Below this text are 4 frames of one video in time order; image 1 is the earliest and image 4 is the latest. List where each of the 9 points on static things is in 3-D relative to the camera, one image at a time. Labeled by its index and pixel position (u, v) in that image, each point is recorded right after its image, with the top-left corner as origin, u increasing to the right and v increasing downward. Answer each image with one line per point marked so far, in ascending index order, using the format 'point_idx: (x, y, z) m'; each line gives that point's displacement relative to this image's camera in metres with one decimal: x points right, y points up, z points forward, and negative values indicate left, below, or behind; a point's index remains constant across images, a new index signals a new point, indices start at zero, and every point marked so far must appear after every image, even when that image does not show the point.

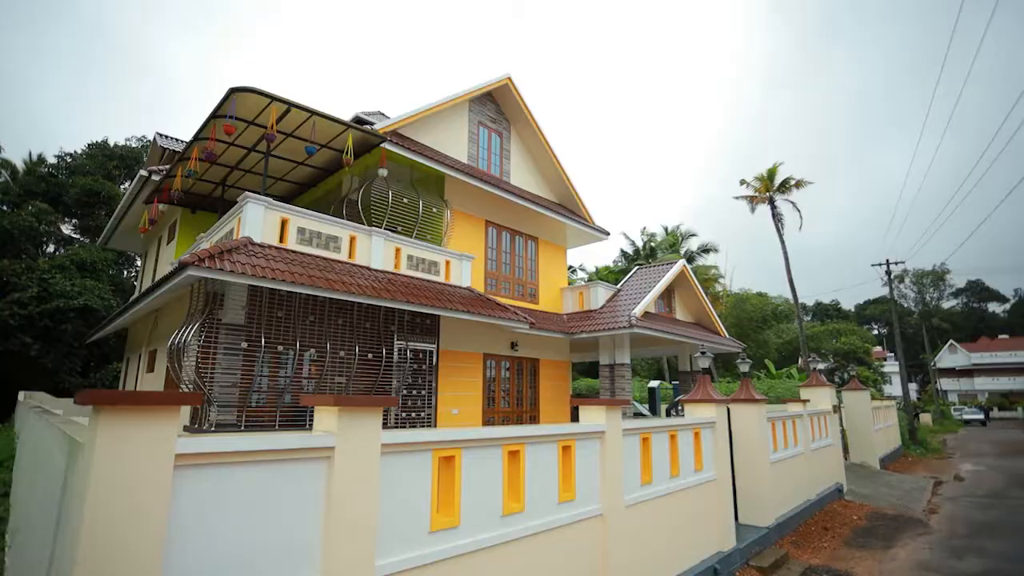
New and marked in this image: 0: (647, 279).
0: (+3.4, +0.2, +13.1) m
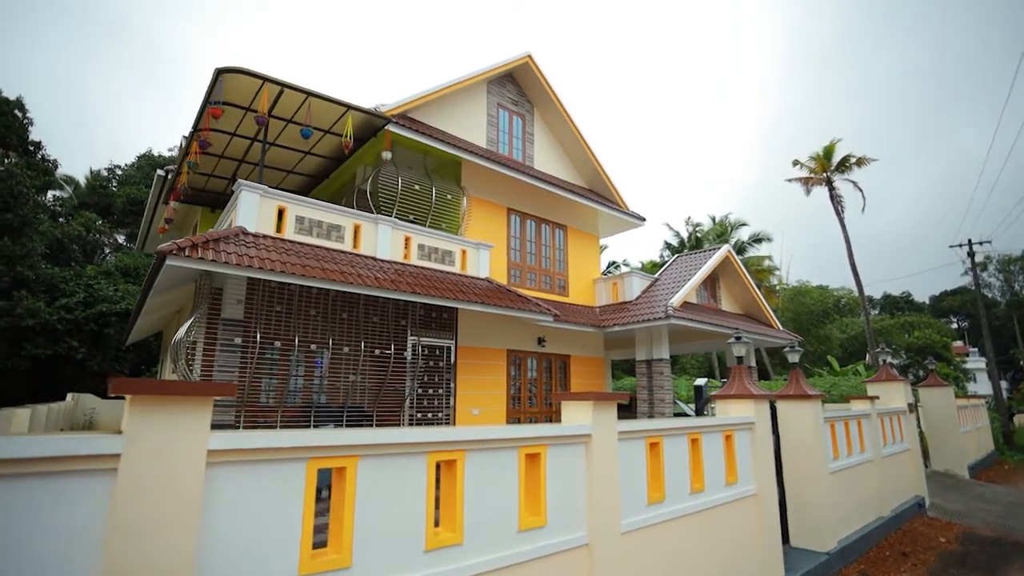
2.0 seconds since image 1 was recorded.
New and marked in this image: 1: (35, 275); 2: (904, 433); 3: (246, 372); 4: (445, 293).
0: (+4.0, +0.5, +11.9) m
1: (-14.5, +0.4, +15.9) m
2: (+6.8, -2.5, +9.1) m
3: (-3.7, -1.2, +7.3) m
4: (-1.1, -0.1, +8.3) m
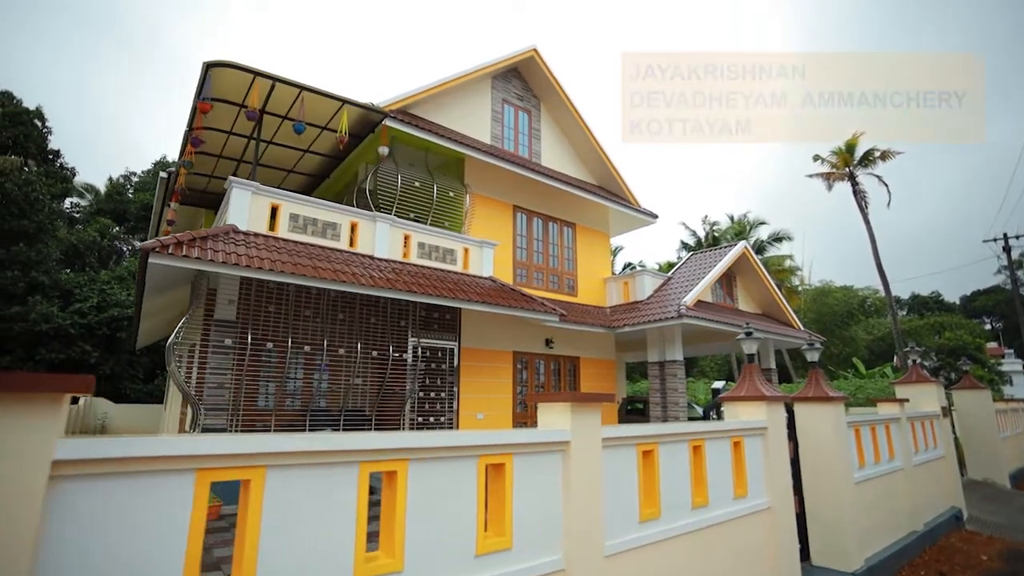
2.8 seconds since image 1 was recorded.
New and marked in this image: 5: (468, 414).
0: (+4.2, +0.5, +11.5) m
1: (-14.2, +0.2, +16.0) m
2: (+6.9, -2.5, +8.5) m
3: (-3.7, -1.2, +7.1) m
4: (-1.0, -0.1, +8.0) m
5: (-0.8, -2.3, +9.6) m
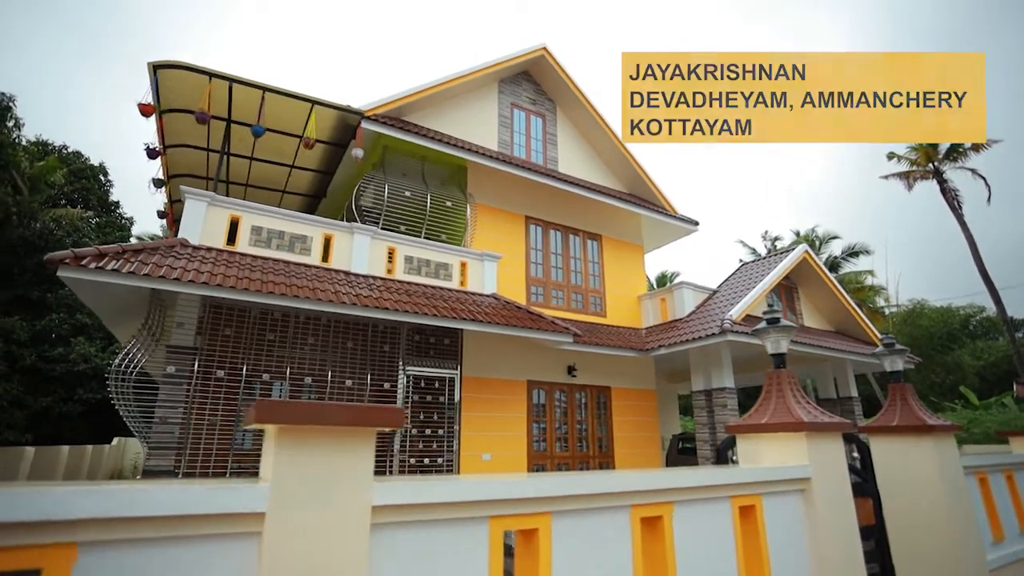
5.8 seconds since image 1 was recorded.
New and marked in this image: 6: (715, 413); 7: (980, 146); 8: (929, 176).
0: (+4.5, +0.3, +9.7) m
1: (-13.2, -1.1, +16.4) m
2: (+7.0, -2.4, +6.2) m
3: (-3.8, -1.4, +6.2) m
4: (-1.1, -0.3, +6.8) m
5: (-0.6, -2.6, +8.2) m
6: (+3.4, -2.1, +8.7) m
7: (+14.8, +4.5, +16.4) m
8: (+13.6, +3.6, +17.0) m
